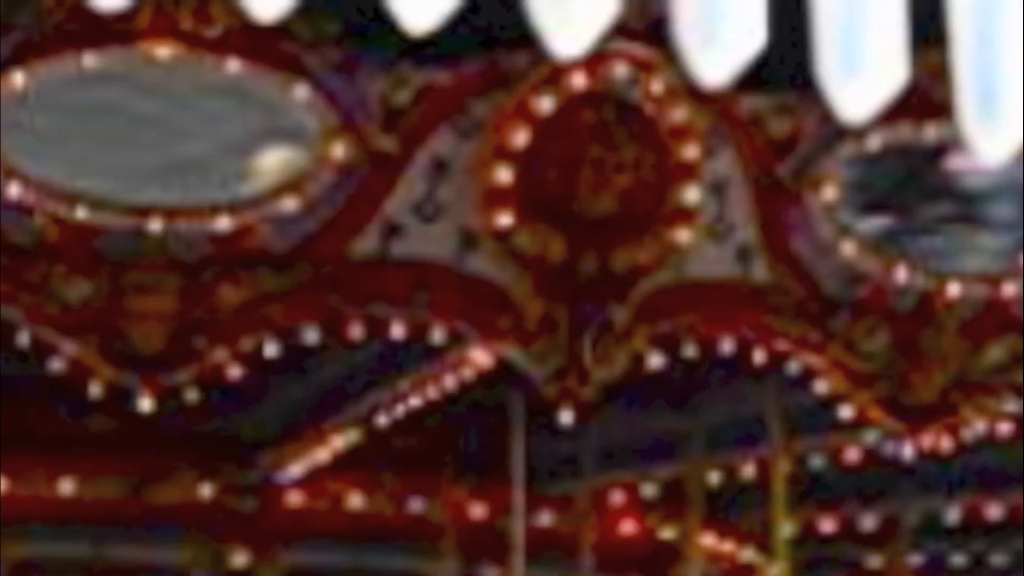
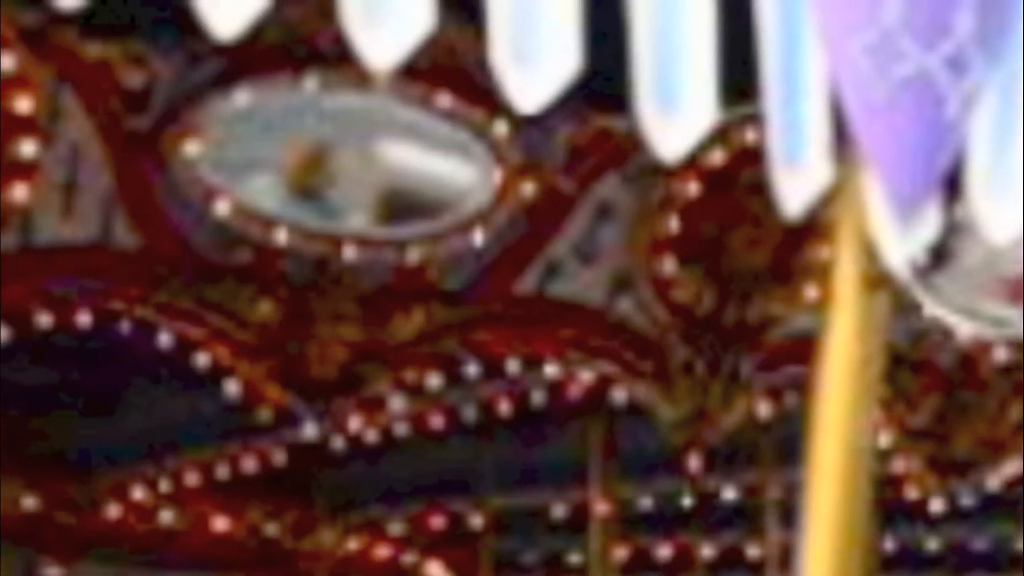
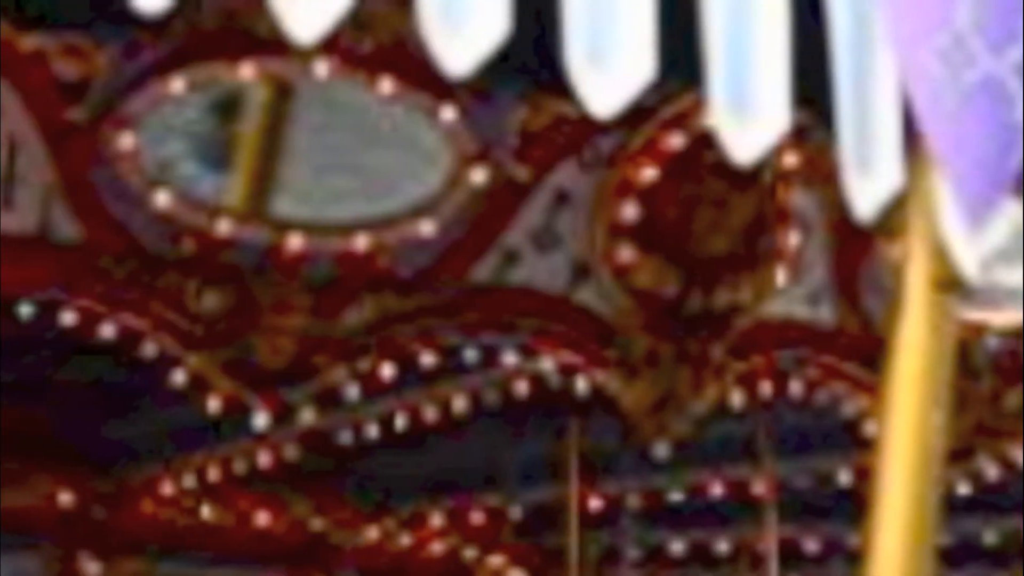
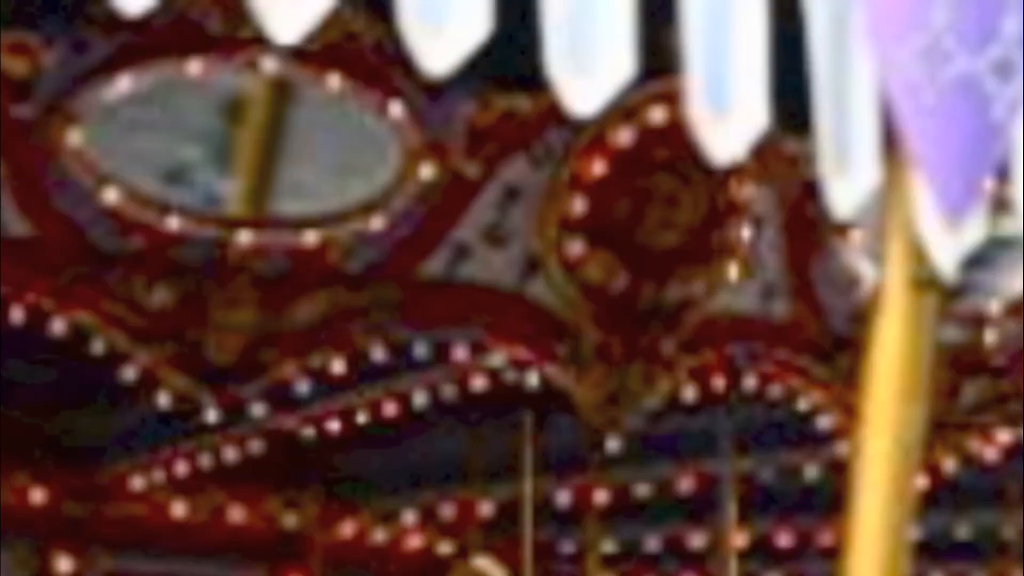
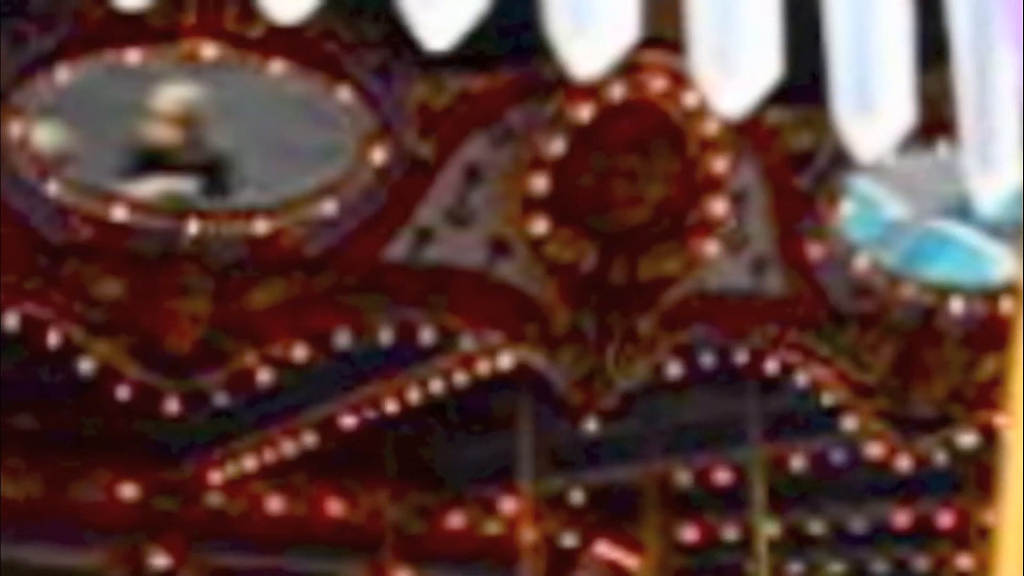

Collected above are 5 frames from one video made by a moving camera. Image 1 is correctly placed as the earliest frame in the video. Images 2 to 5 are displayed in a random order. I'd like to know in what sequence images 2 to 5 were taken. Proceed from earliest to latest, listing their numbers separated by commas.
5, 4, 3, 2
